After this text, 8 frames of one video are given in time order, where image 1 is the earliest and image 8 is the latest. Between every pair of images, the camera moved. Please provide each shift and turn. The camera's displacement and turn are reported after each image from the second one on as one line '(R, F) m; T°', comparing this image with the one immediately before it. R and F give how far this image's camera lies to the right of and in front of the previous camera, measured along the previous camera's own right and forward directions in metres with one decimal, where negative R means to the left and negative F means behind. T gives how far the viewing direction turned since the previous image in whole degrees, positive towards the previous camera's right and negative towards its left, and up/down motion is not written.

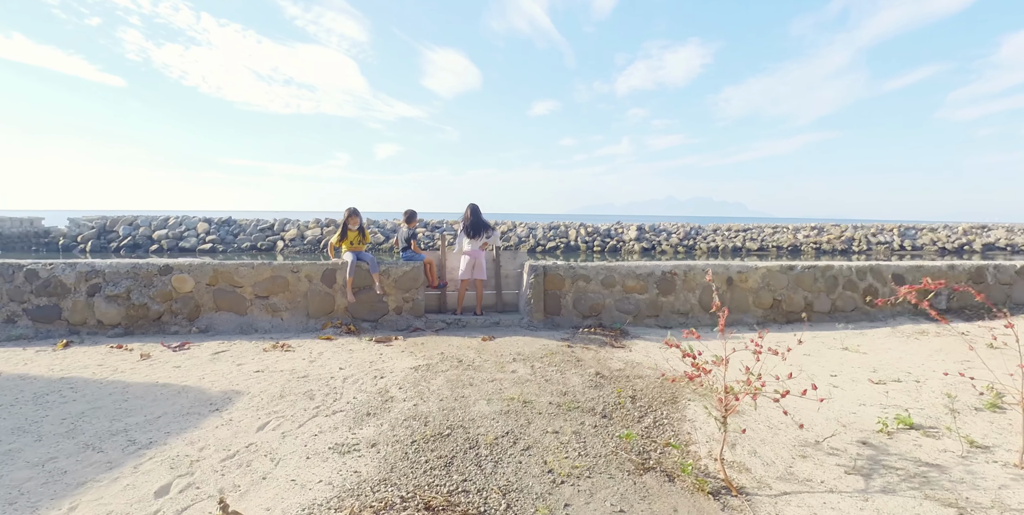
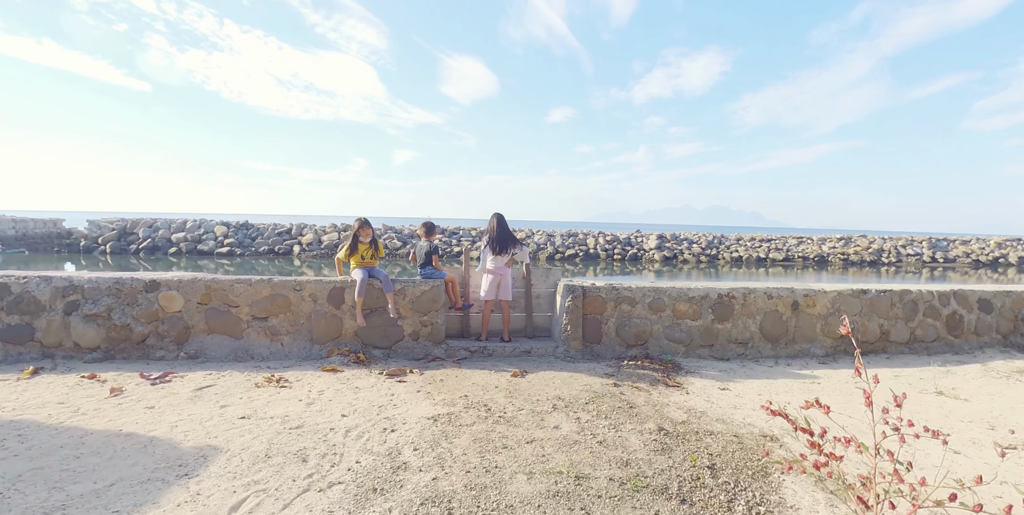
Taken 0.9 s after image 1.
(-0.2, +0.7) m; -2°
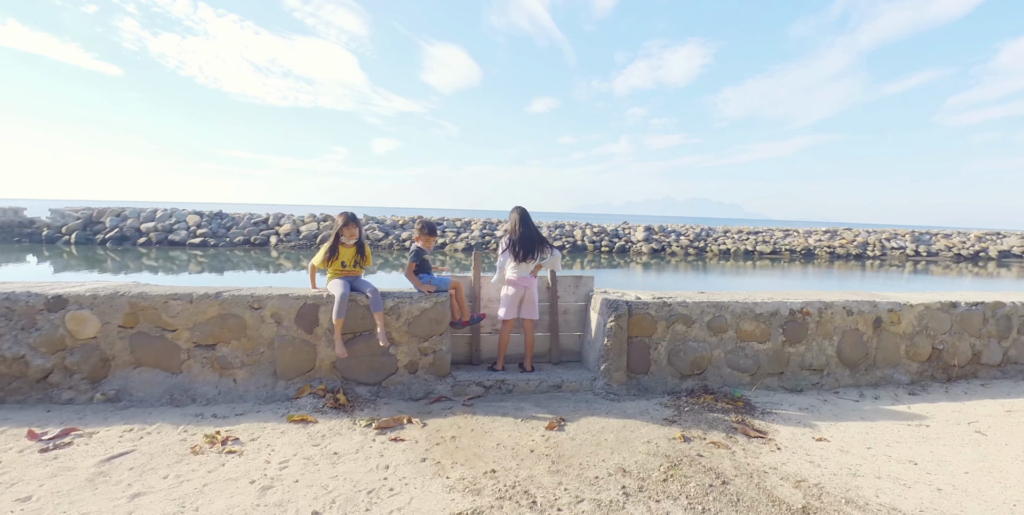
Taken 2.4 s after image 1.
(-0.3, +1.0) m; +2°
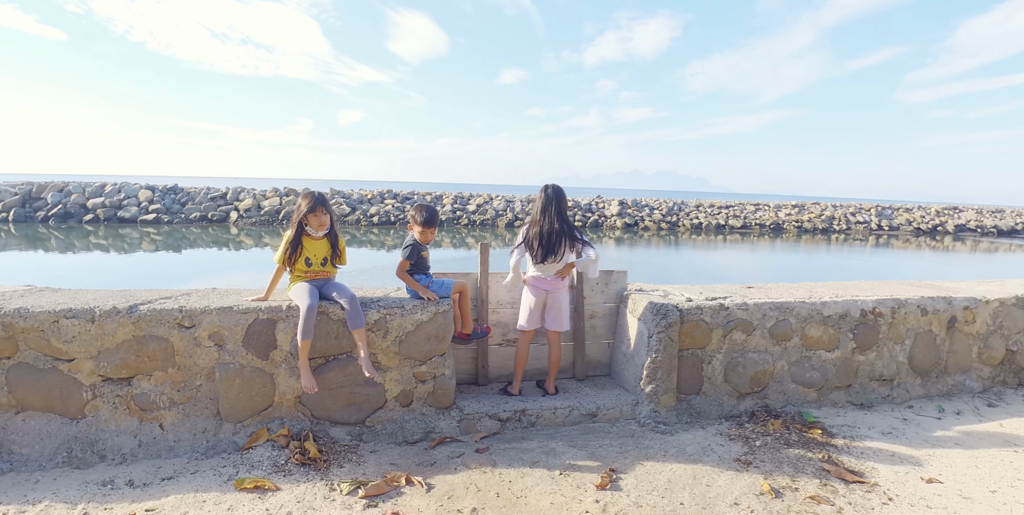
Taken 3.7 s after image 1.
(-0.3, +0.8) m; +4°
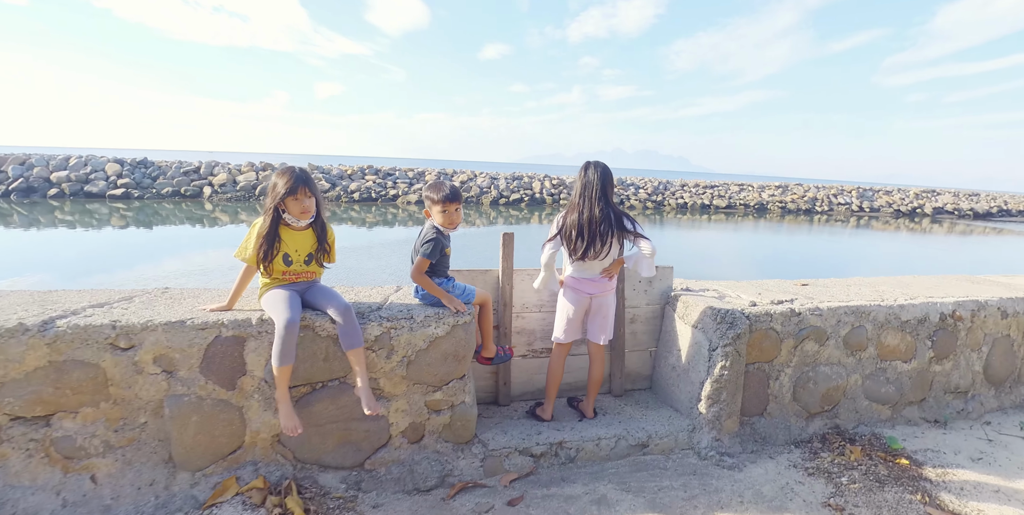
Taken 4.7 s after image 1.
(-0.2, +0.6) m; +2°
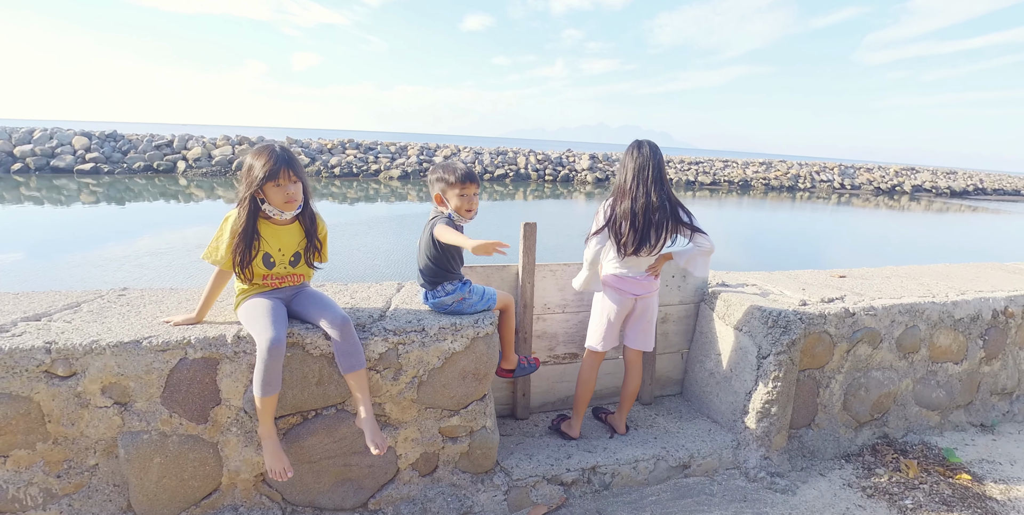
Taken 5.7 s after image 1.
(-0.2, +0.3) m; +2°
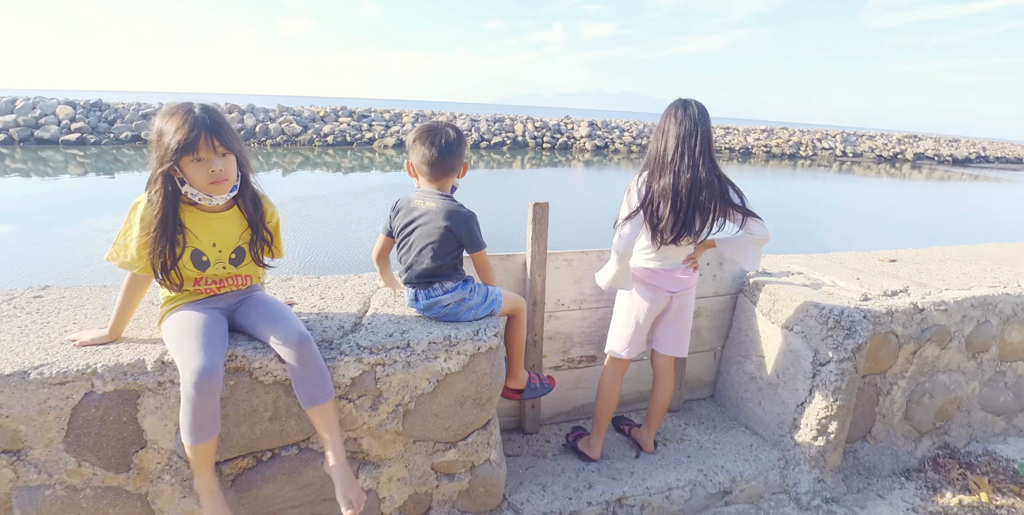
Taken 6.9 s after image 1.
(0.0, +0.4) m; 0°
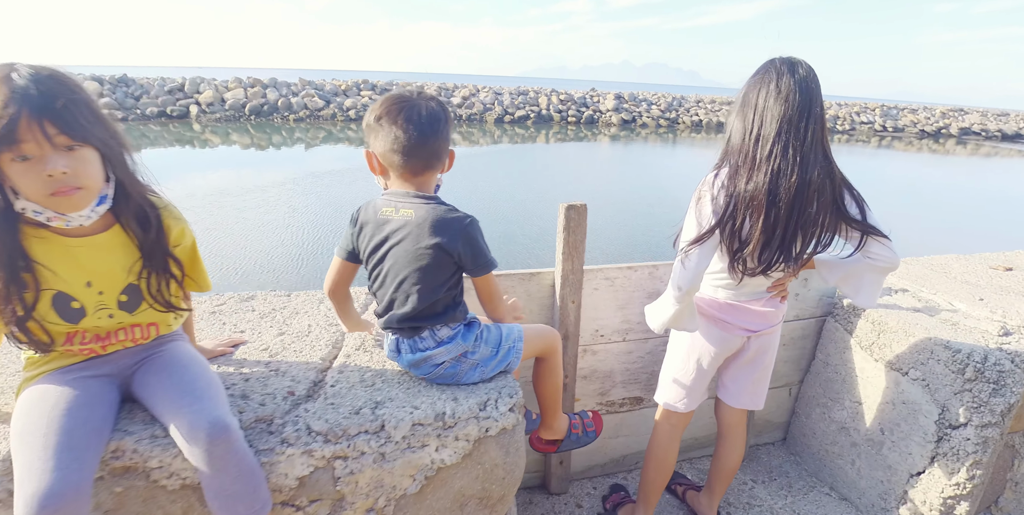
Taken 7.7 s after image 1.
(0.0, +0.4) m; -3°
